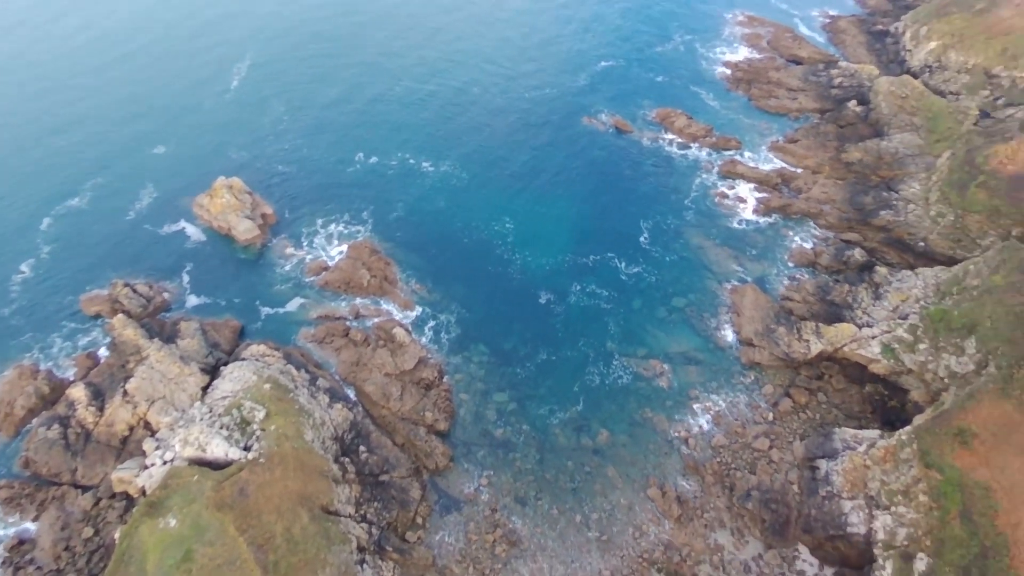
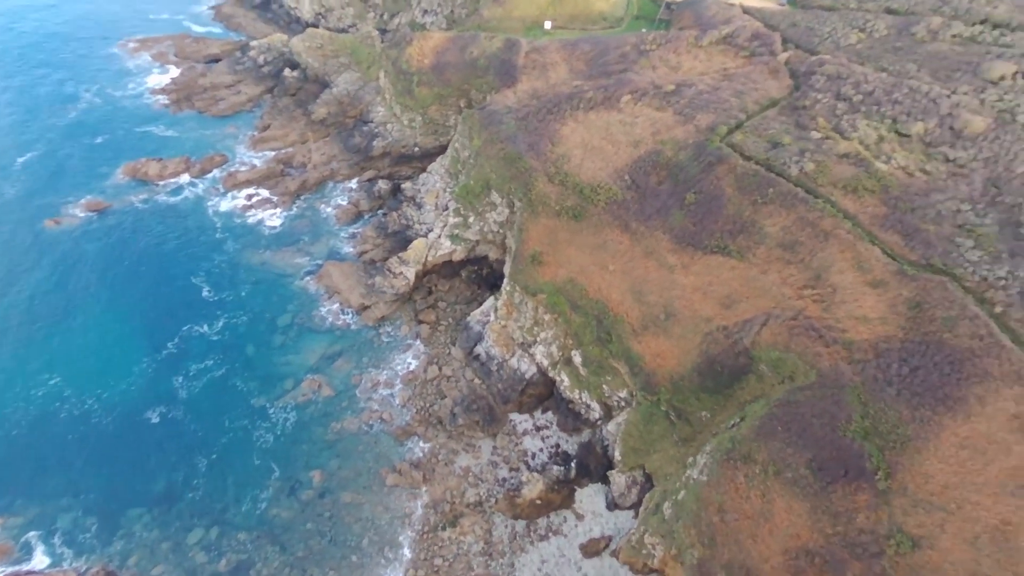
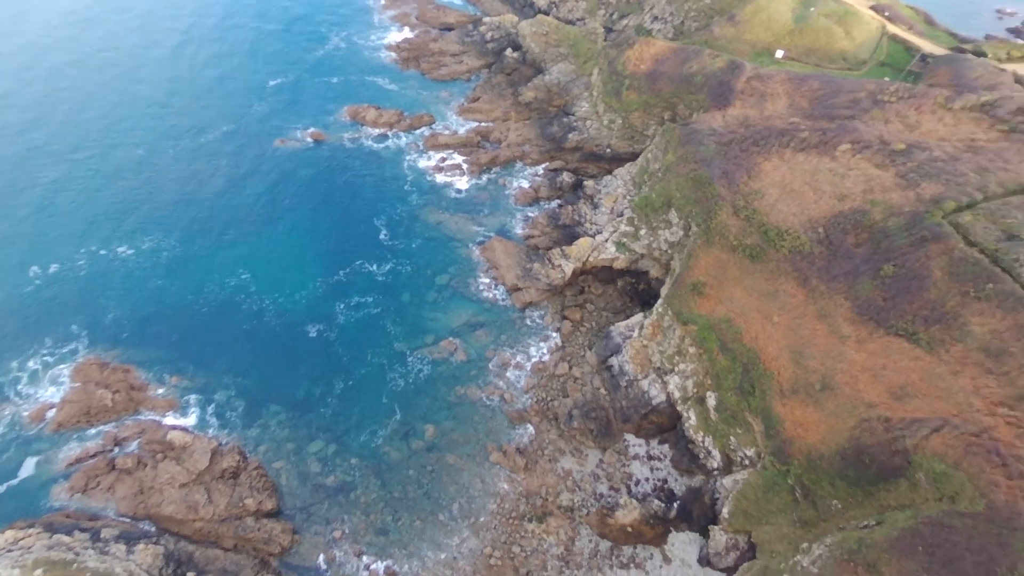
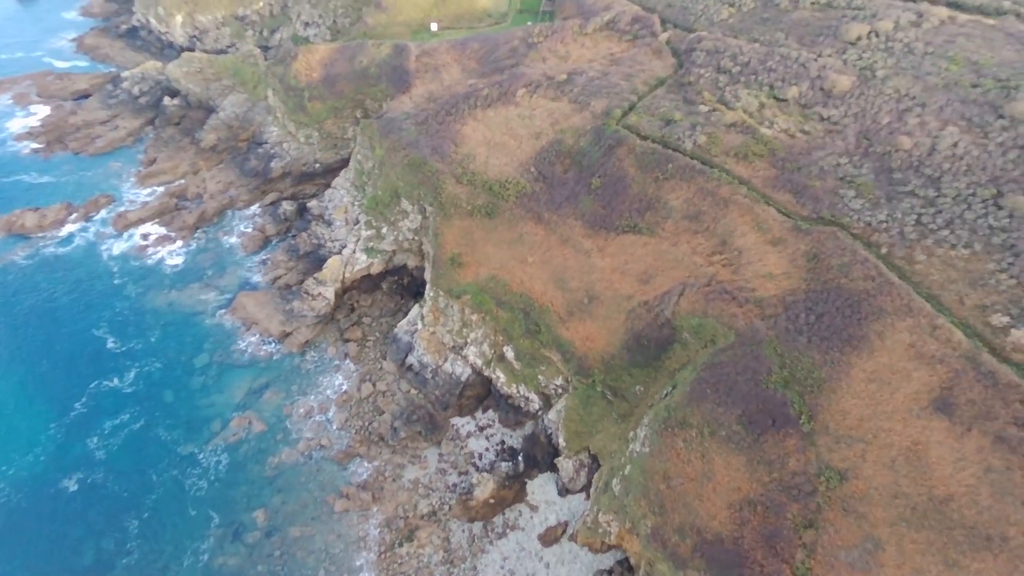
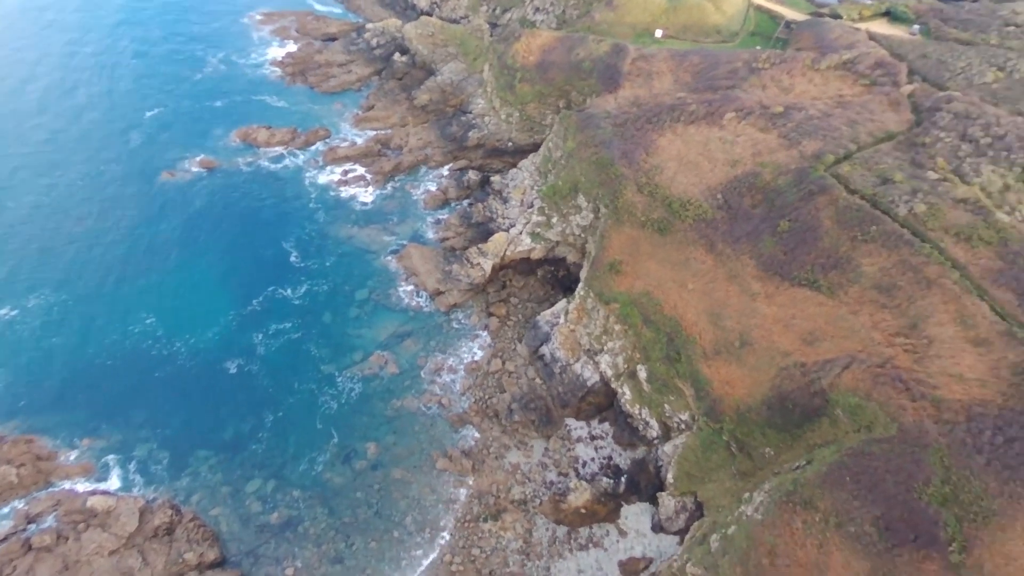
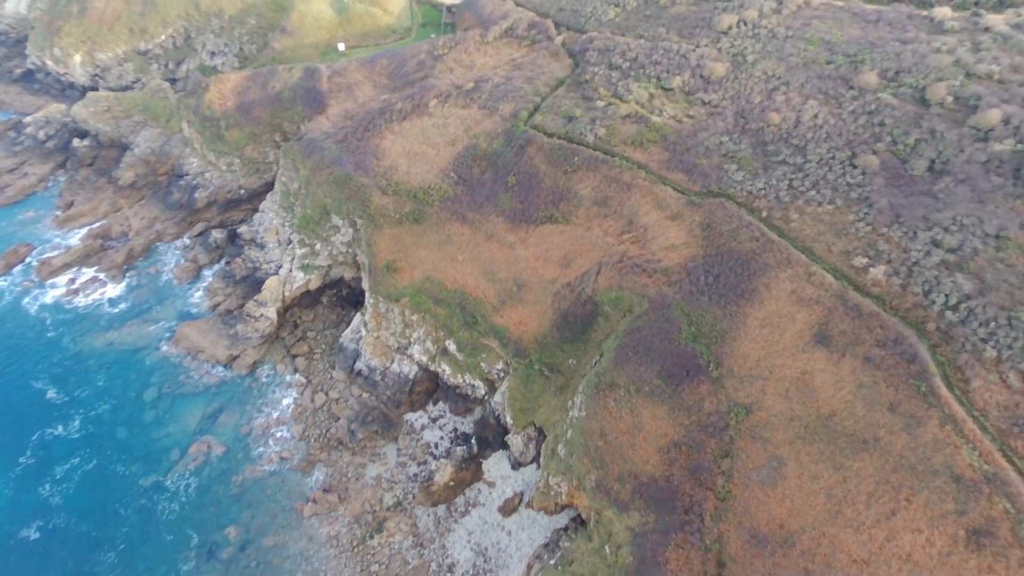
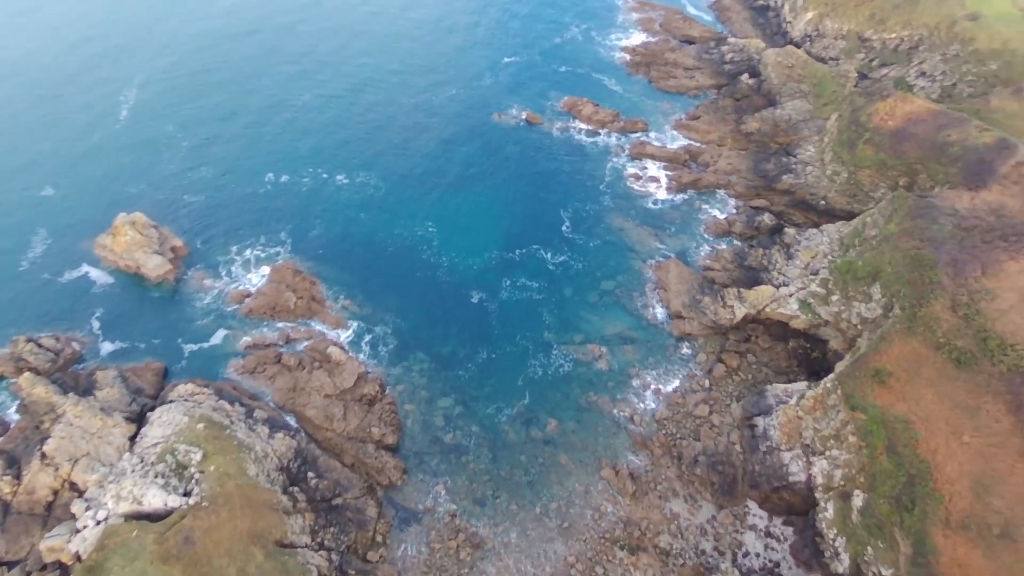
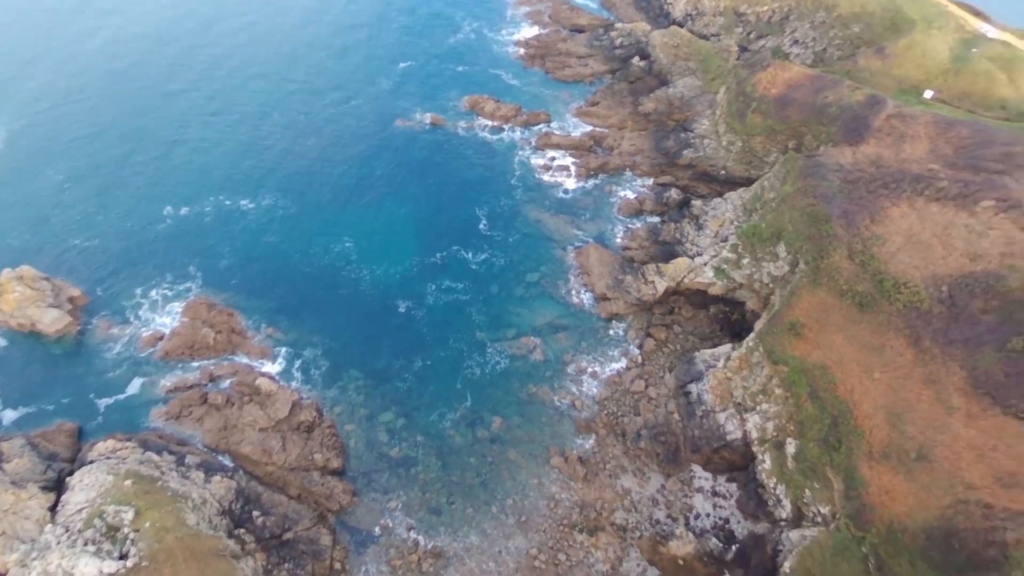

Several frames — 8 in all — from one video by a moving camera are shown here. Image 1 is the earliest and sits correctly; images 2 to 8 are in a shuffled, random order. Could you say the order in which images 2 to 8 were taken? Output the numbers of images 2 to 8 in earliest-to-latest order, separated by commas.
7, 8, 3, 5, 2, 4, 6
